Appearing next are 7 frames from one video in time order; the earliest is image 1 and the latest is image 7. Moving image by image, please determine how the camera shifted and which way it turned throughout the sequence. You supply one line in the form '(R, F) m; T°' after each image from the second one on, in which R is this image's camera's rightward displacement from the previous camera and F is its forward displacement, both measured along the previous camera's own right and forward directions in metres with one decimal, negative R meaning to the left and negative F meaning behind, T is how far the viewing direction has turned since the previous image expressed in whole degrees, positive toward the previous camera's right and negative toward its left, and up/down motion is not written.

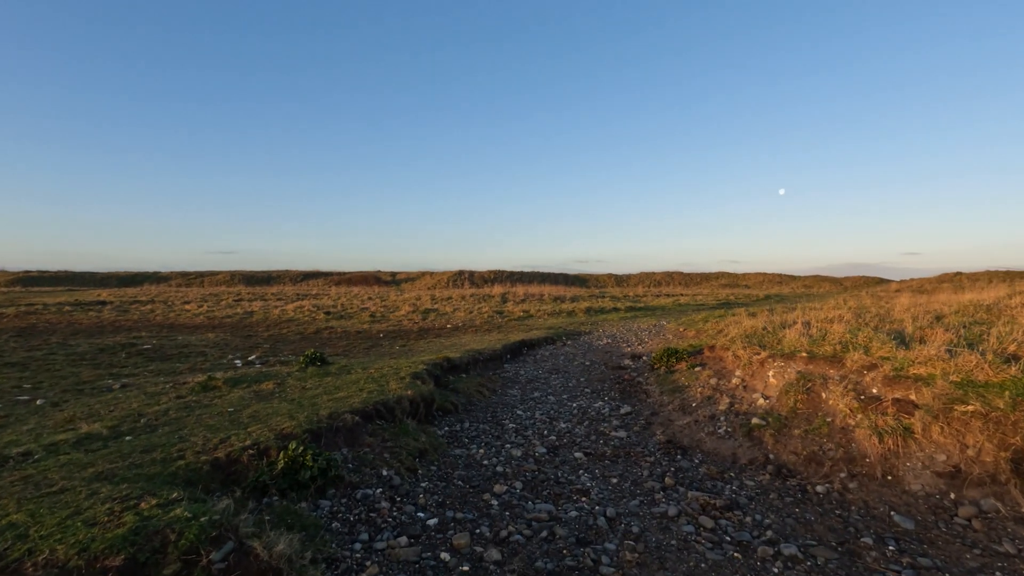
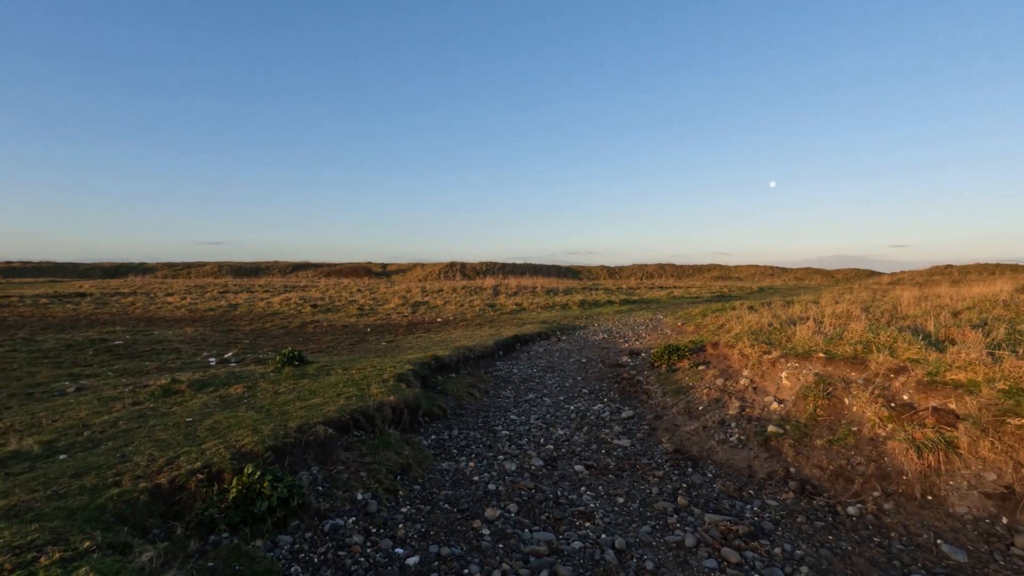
(0.0, +0.9) m; +1°
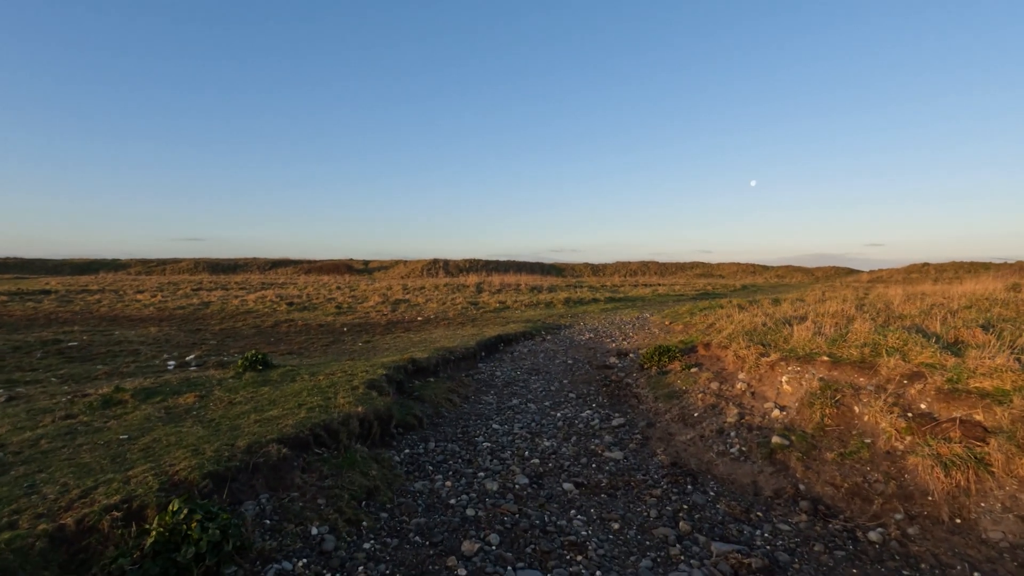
(0.0, +0.8) m; +2°
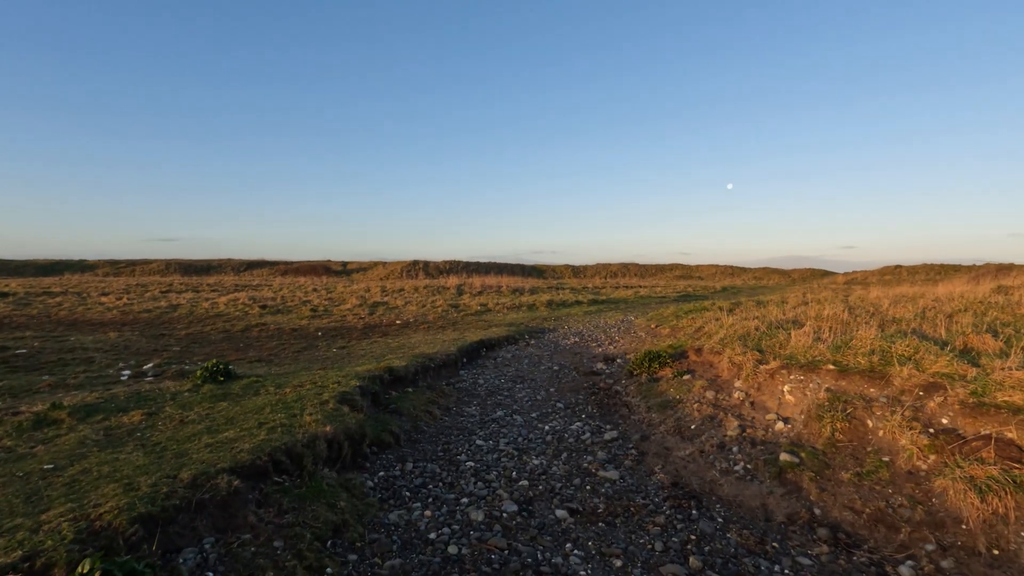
(-0.1, +0.7) m; +2°
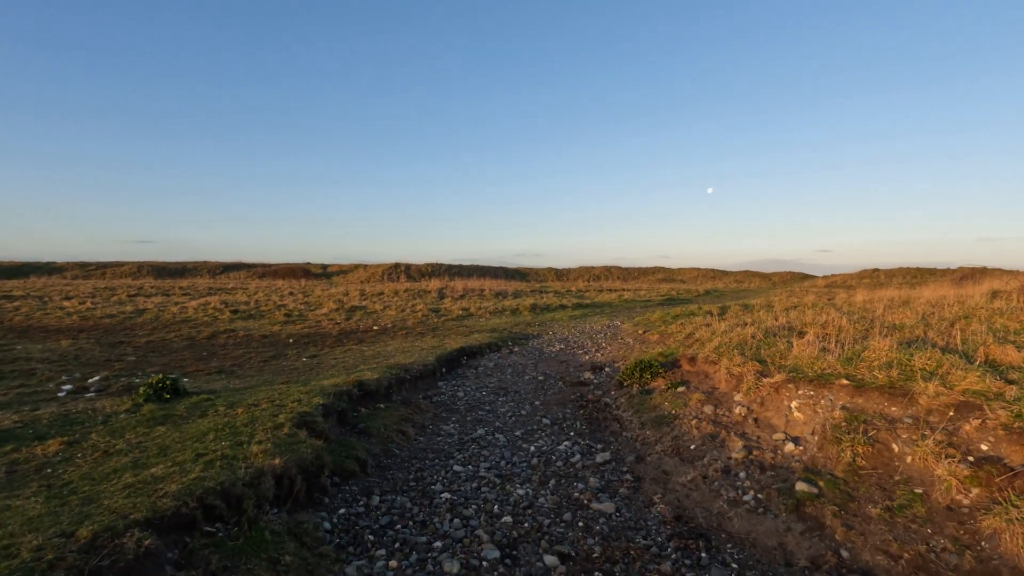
(0.0, +0.9) m; +2°
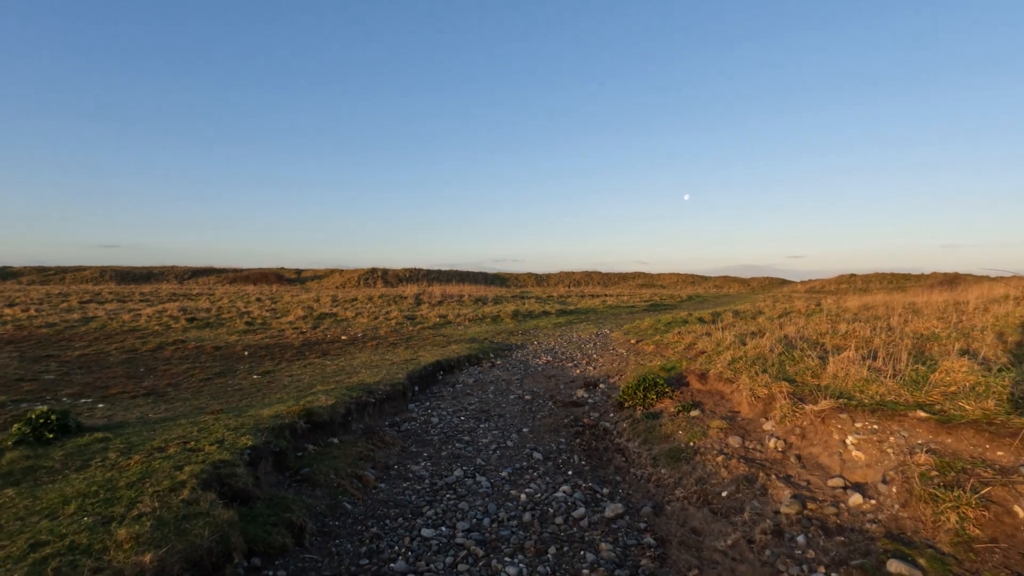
(-0.1, +1.9) m; +2°
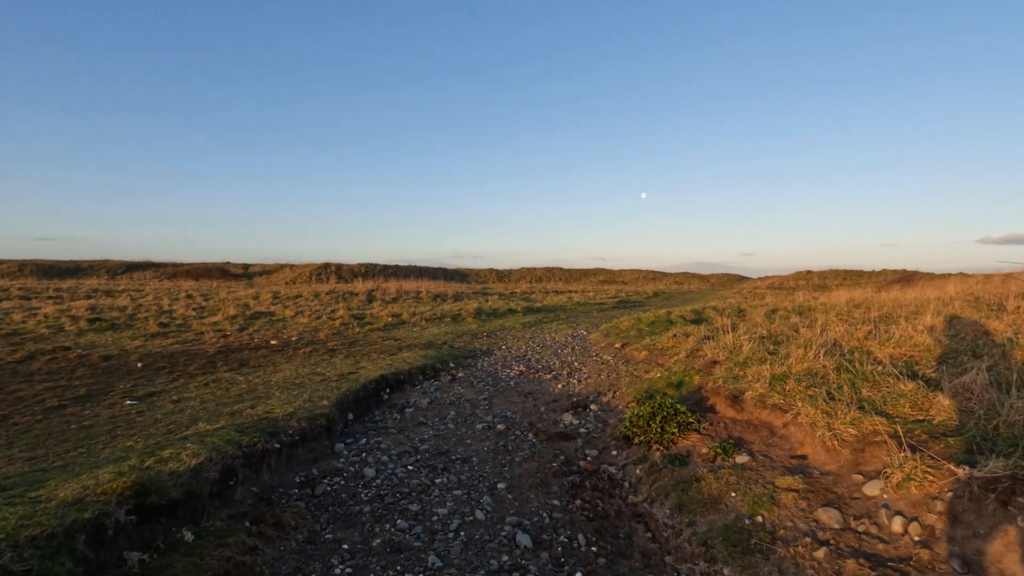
(-0.1, +3.2) m; +4°
